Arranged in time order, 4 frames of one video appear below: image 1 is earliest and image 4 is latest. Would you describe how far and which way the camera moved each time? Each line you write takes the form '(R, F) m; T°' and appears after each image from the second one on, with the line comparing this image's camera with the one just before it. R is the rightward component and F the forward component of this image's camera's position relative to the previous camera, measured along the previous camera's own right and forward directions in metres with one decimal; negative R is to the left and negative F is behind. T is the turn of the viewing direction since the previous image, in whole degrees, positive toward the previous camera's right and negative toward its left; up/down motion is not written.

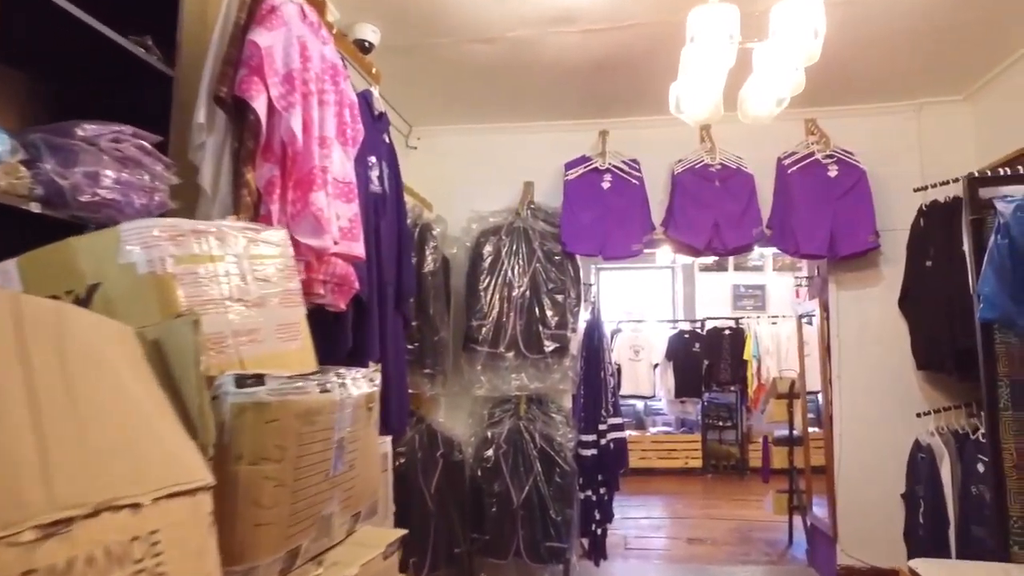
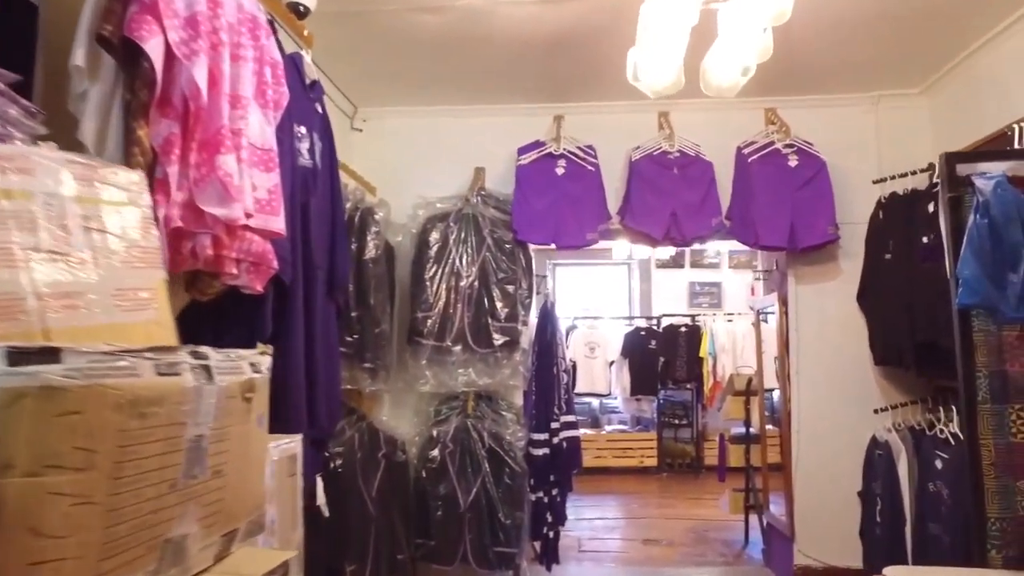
(0.0, +0.2) m; +3°
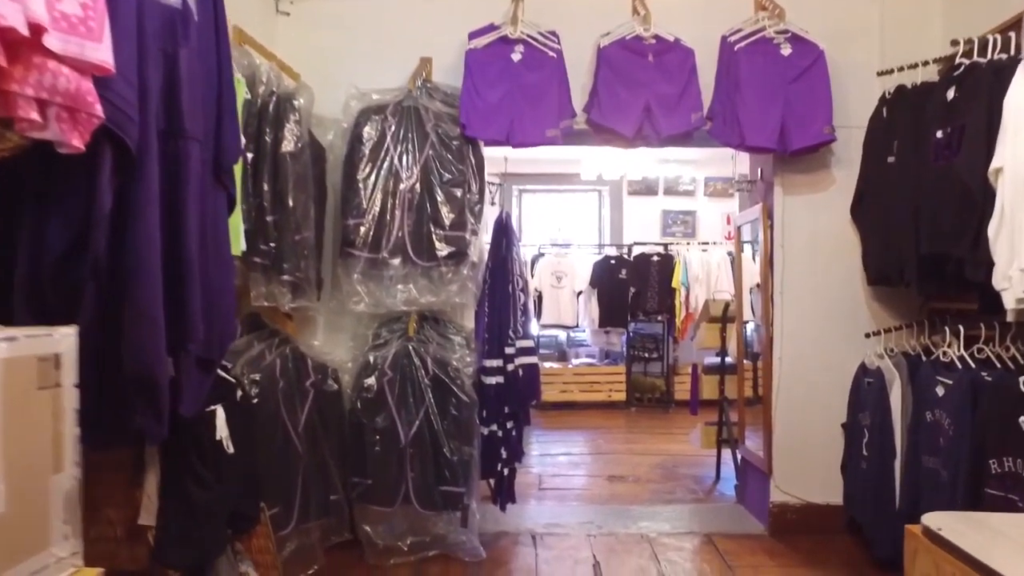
(+0.1, +0.4) m; +2°
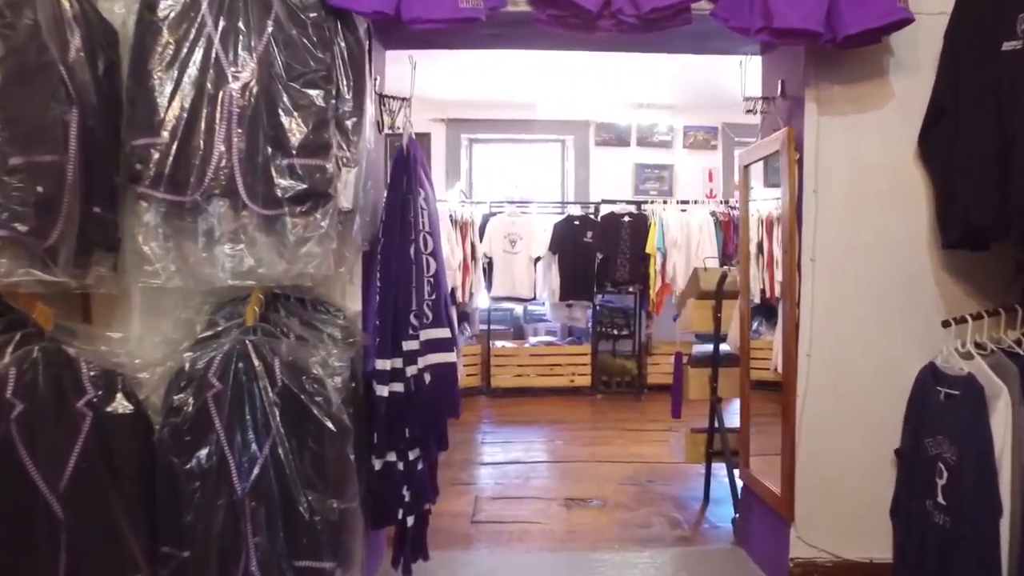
(+0.2, +0.9) m; +2°
